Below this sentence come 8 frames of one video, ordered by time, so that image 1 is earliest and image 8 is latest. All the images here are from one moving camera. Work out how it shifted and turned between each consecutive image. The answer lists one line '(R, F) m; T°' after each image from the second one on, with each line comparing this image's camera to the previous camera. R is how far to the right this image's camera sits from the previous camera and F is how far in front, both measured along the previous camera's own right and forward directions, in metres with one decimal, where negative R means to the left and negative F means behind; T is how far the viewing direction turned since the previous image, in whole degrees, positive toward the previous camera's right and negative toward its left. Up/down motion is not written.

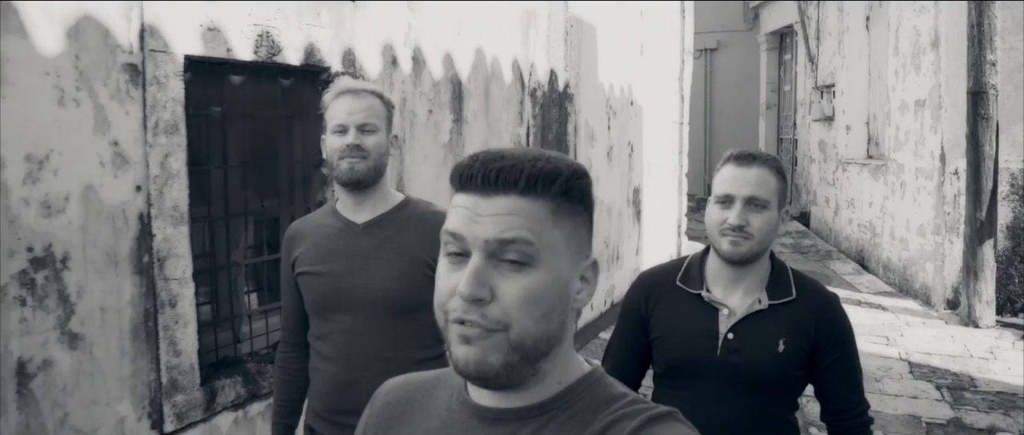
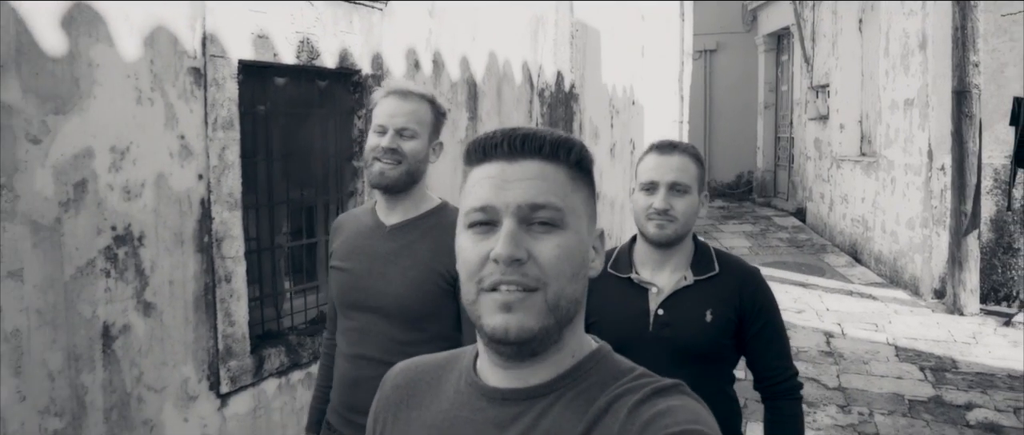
(-0.1, -0.5) m; 0°
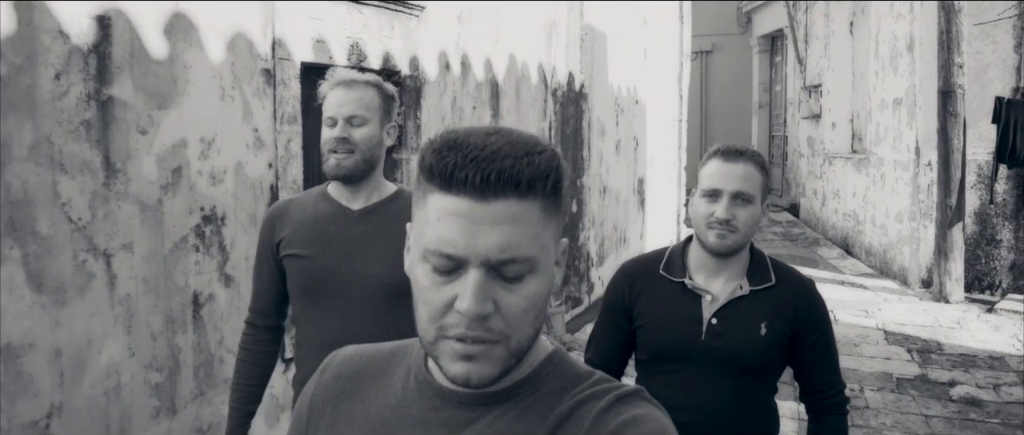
(-0.2, -0.5) m; 0°
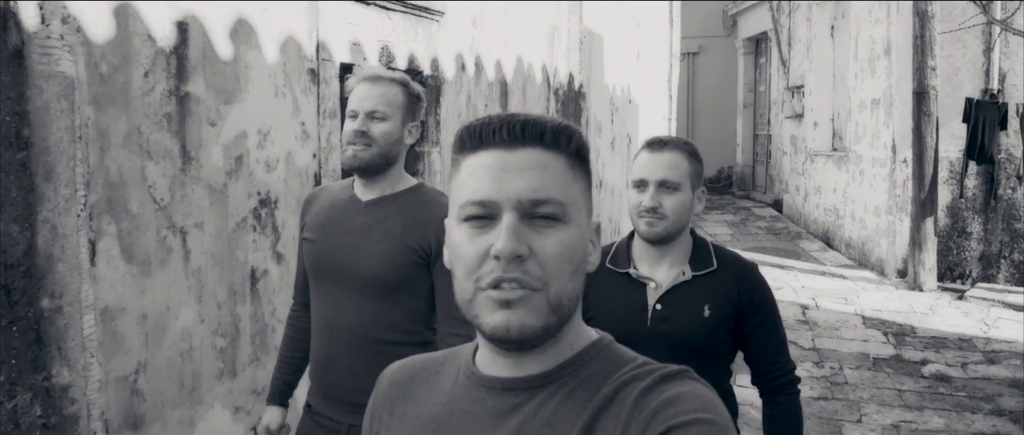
(-0.2, -0.5) m; +1°
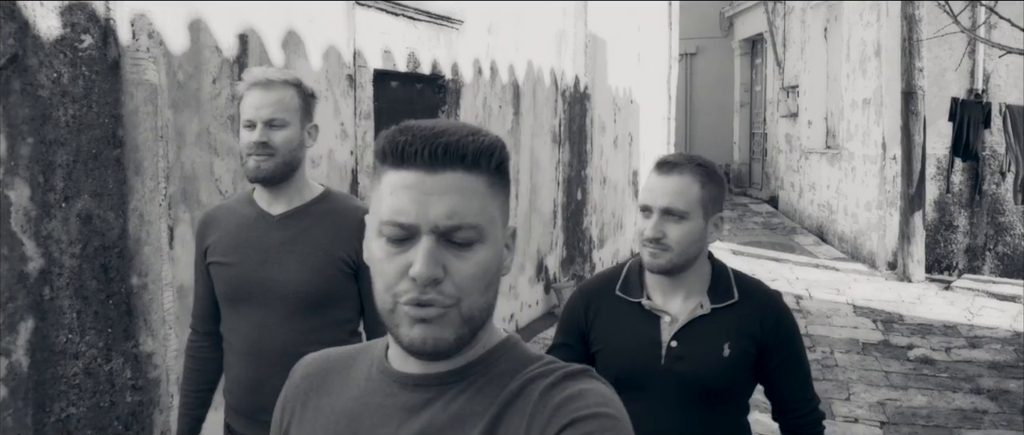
(-0.1, -0.5) m; 0°
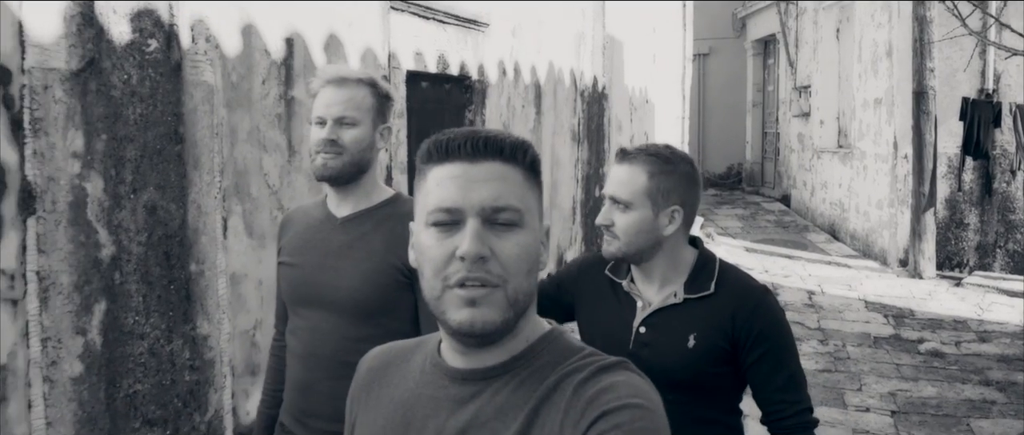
(-0.1, -0.3) m; -1°
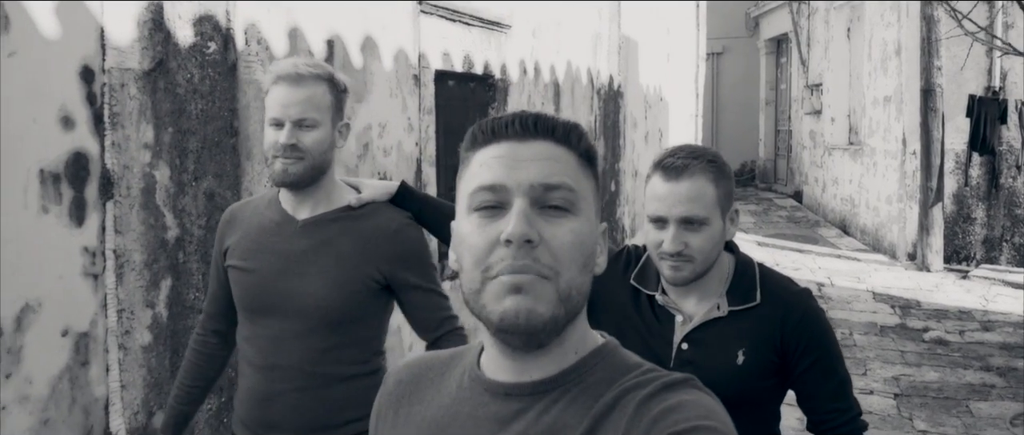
(0.0, -0.4) m; -1°
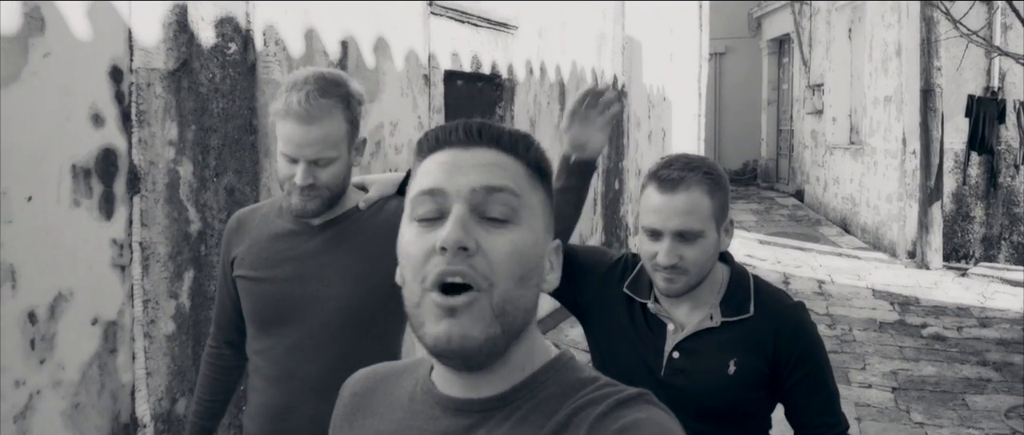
(0.0, -0.2) m; 0°
